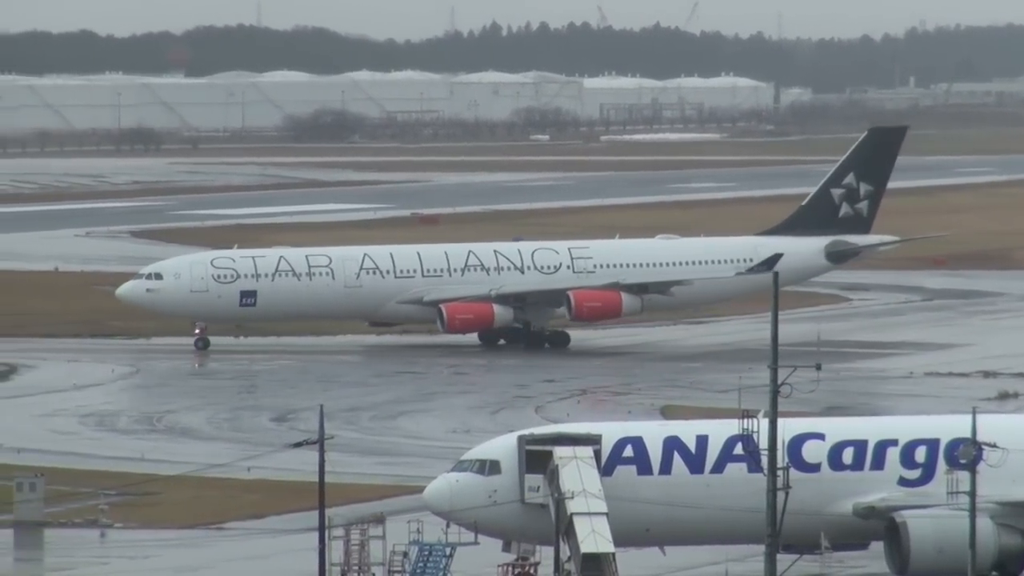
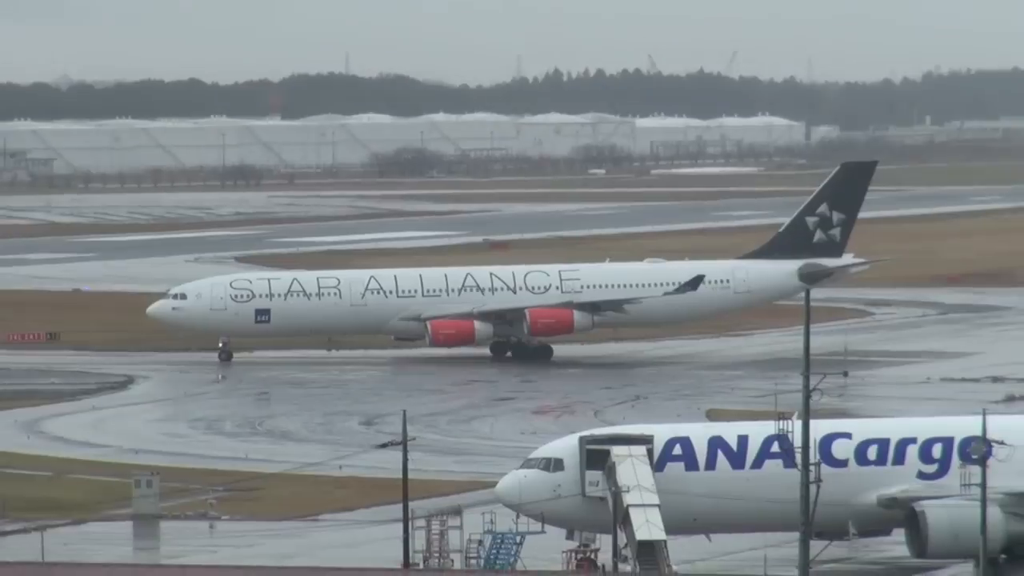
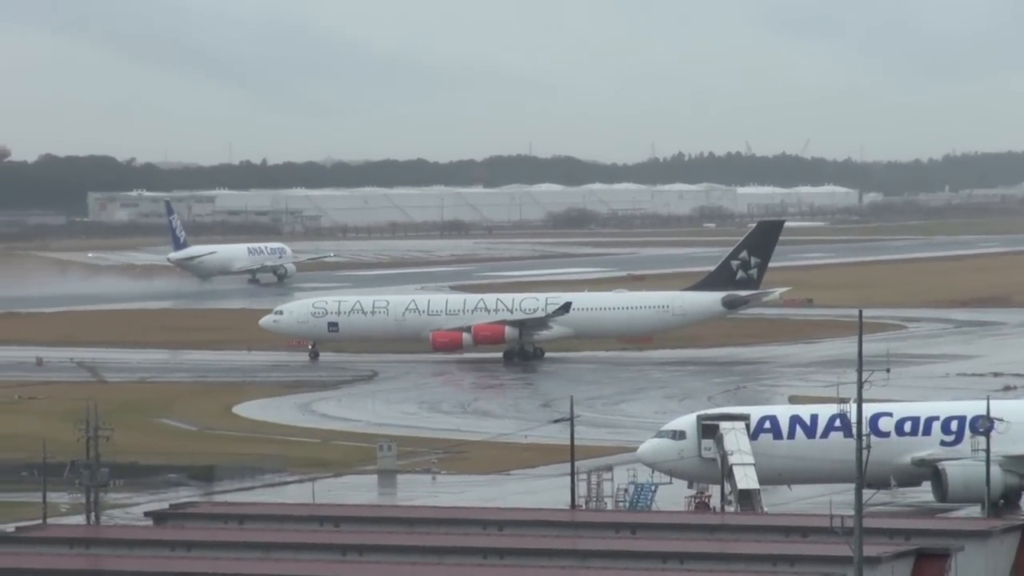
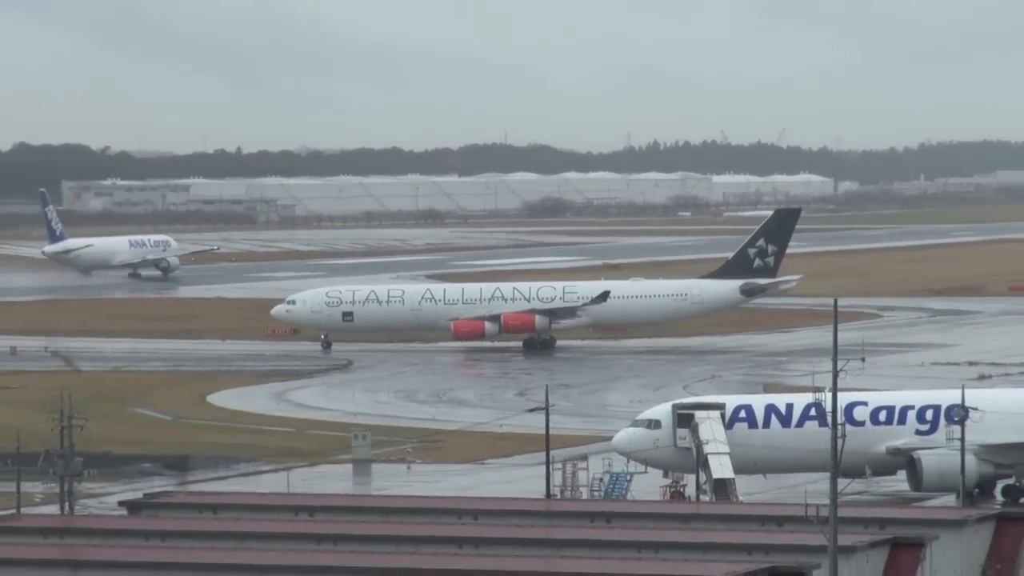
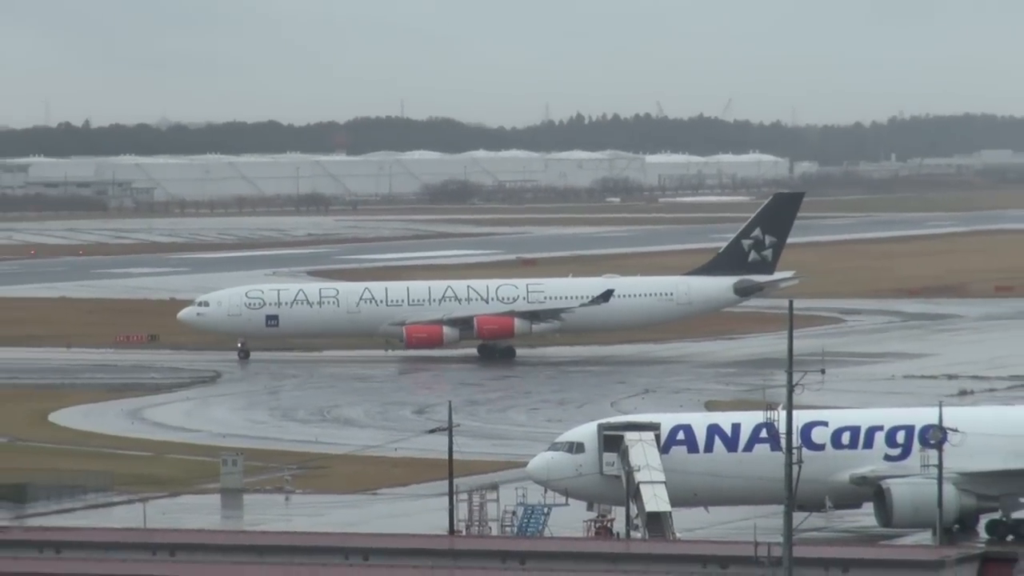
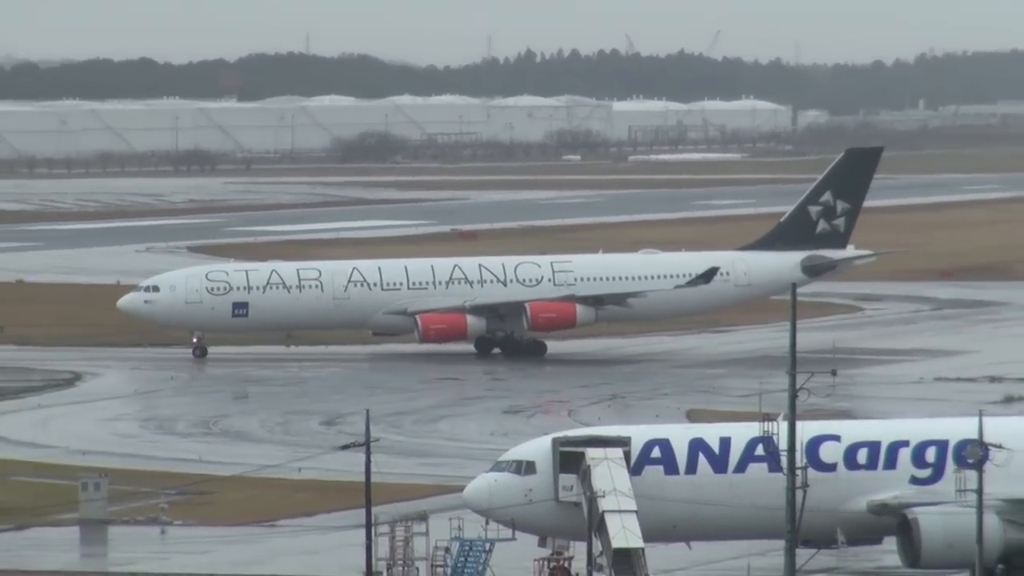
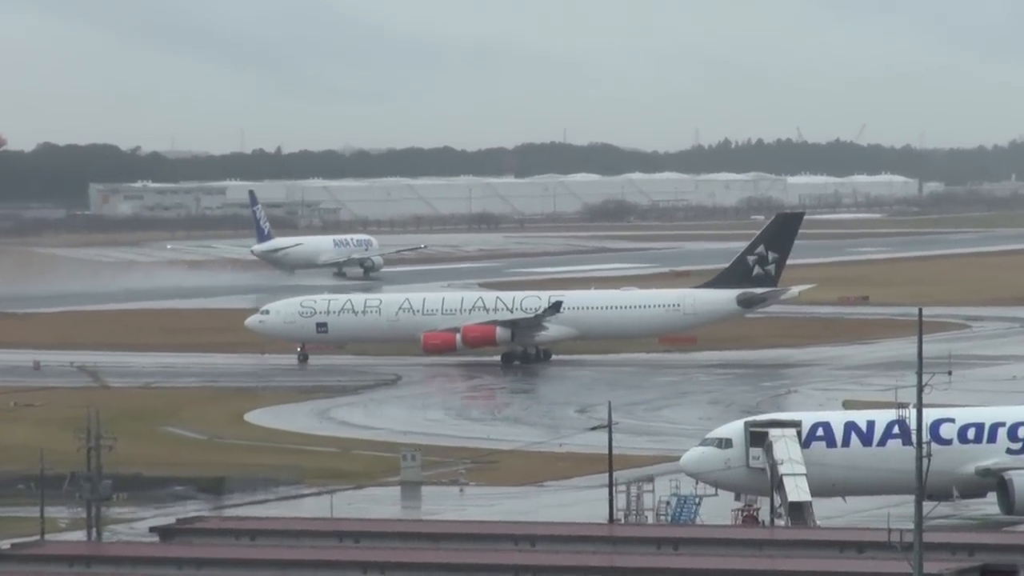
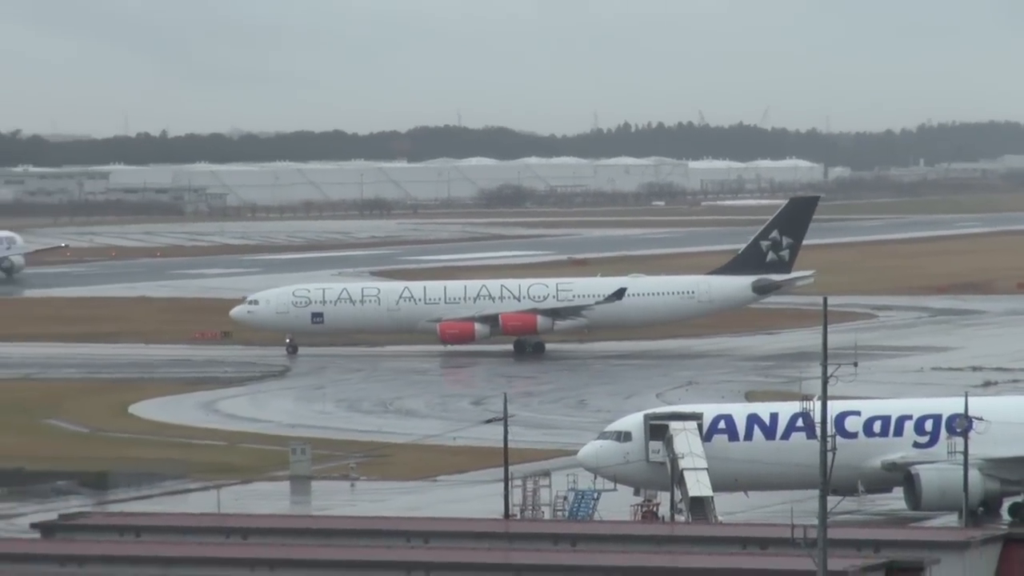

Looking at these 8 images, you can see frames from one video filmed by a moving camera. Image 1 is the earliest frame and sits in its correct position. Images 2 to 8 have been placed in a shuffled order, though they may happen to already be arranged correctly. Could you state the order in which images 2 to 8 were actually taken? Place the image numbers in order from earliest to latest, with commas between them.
6, 2, 5, 8, 4, 3, 7
